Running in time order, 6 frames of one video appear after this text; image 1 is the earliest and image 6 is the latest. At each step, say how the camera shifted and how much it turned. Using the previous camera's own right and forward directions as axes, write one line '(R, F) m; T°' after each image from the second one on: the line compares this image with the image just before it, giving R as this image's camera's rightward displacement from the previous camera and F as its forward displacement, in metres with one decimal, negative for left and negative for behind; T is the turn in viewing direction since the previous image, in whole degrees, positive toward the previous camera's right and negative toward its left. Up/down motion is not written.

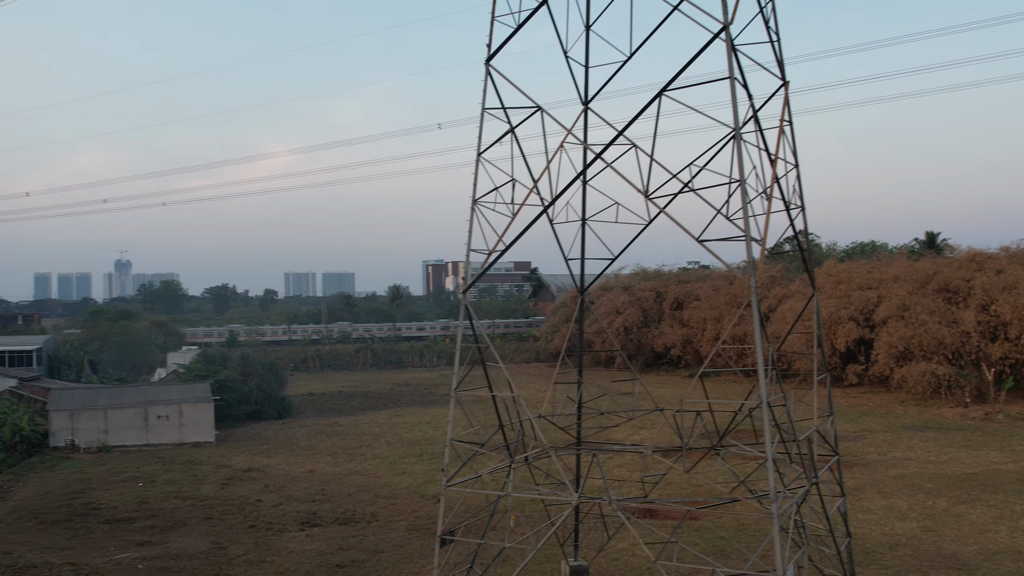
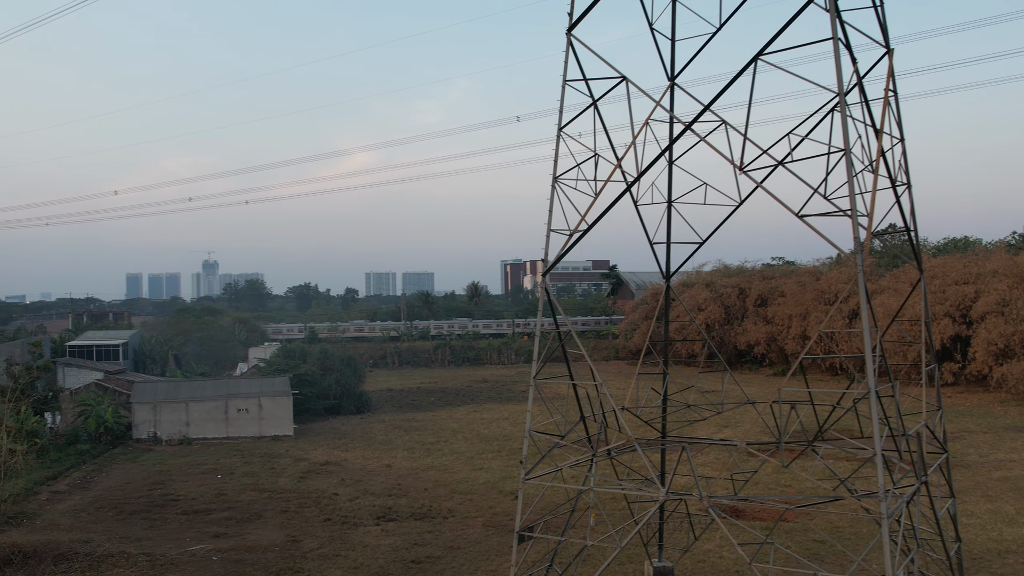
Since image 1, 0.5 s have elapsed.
(0.0, +0.4) m; -4°
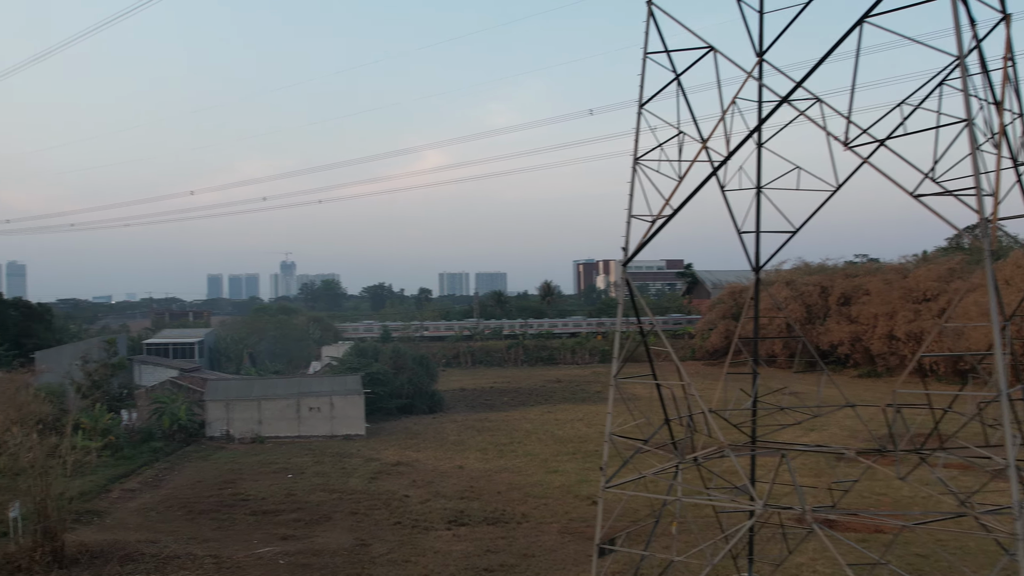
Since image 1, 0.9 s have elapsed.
(0.0, +0.5) m; -4°
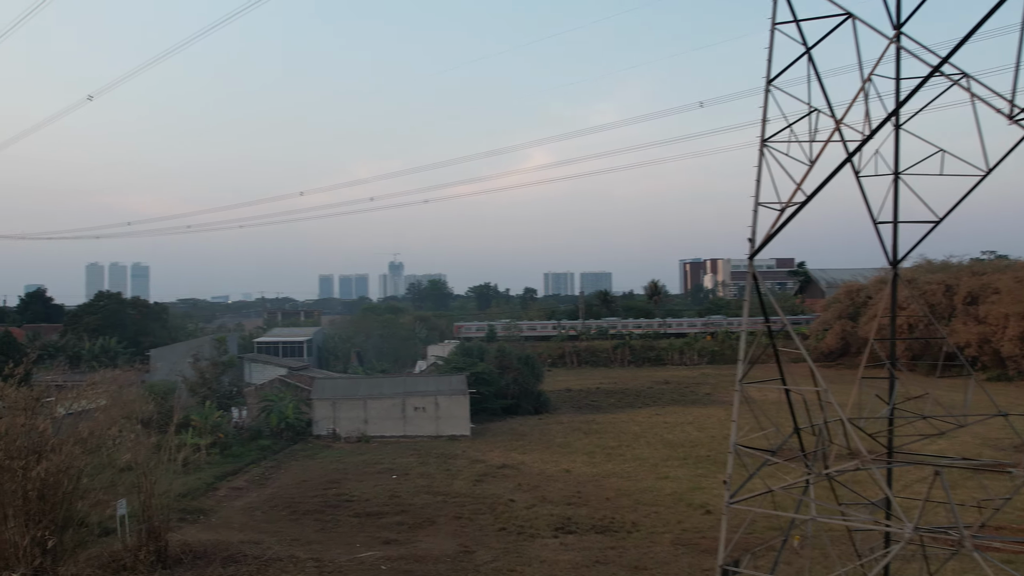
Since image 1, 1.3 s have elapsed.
(0.0, +0.5) m; -6°
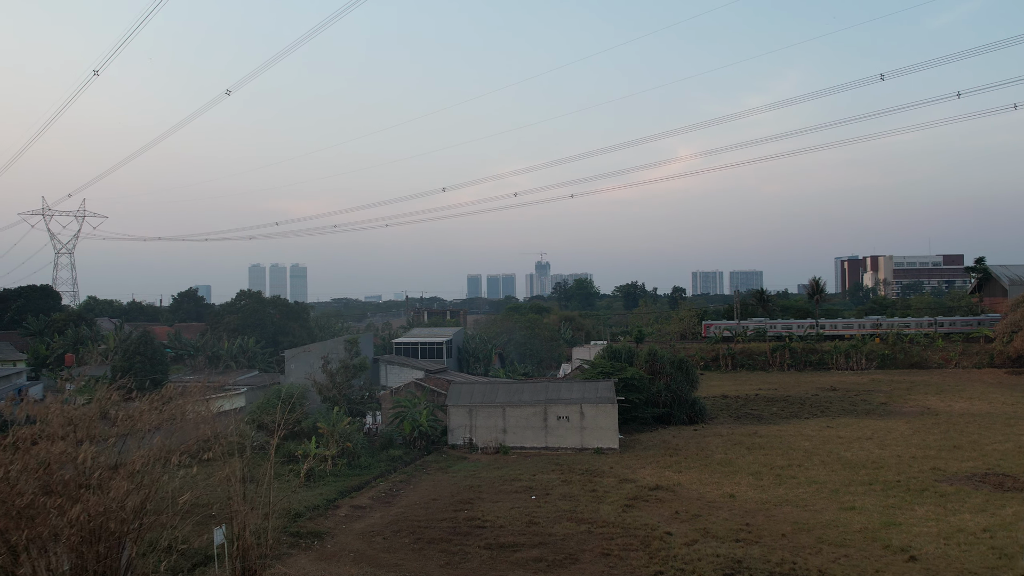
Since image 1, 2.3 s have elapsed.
(-0.1, +1.8) m; -8°
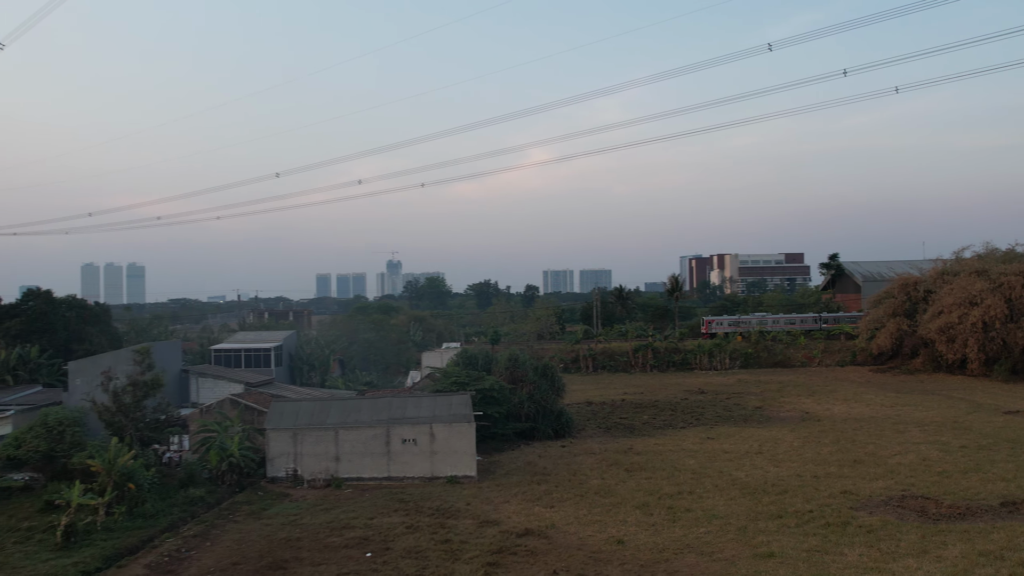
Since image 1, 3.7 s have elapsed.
(+0.3, +3.2) m; +8°
